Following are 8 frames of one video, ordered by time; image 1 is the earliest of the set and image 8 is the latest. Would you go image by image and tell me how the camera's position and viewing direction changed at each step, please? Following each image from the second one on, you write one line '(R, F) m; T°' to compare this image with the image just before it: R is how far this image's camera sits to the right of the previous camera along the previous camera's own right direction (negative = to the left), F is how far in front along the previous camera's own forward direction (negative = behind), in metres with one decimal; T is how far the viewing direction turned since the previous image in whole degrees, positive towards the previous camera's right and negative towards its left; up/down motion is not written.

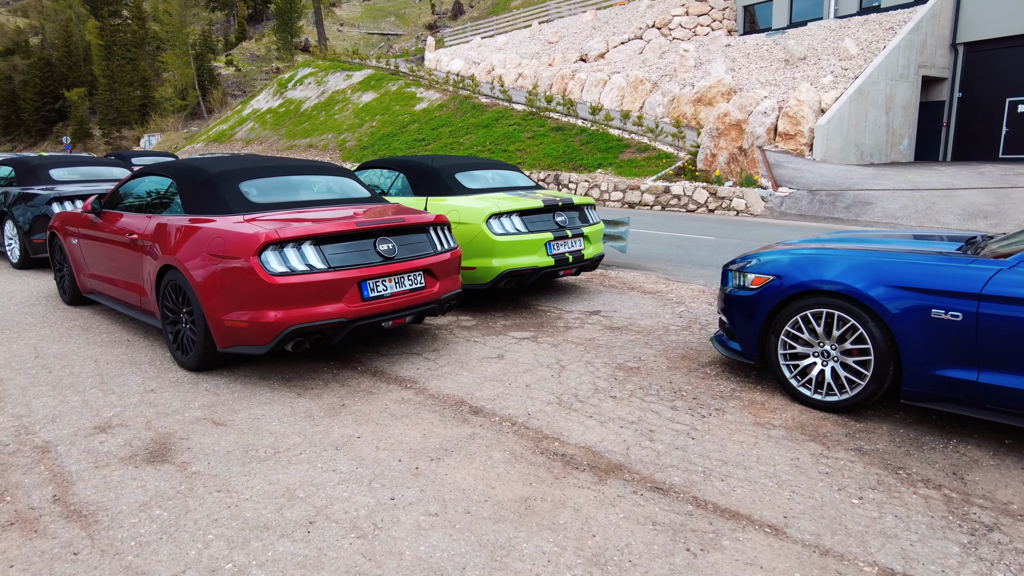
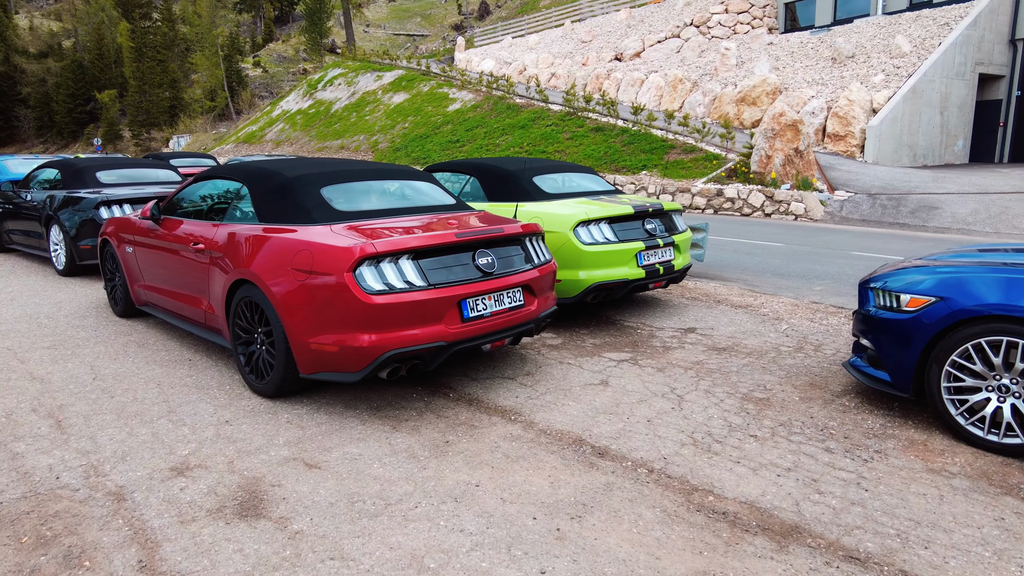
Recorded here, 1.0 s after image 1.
(-0.6, +0.5) m; -2°
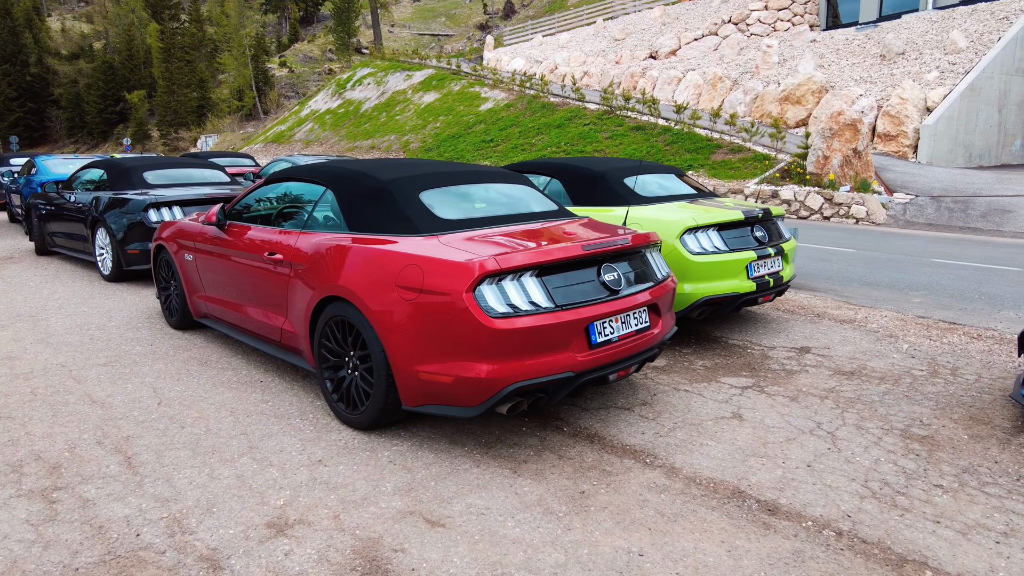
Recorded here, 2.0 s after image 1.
(-0.6, +0.5) m; -2°
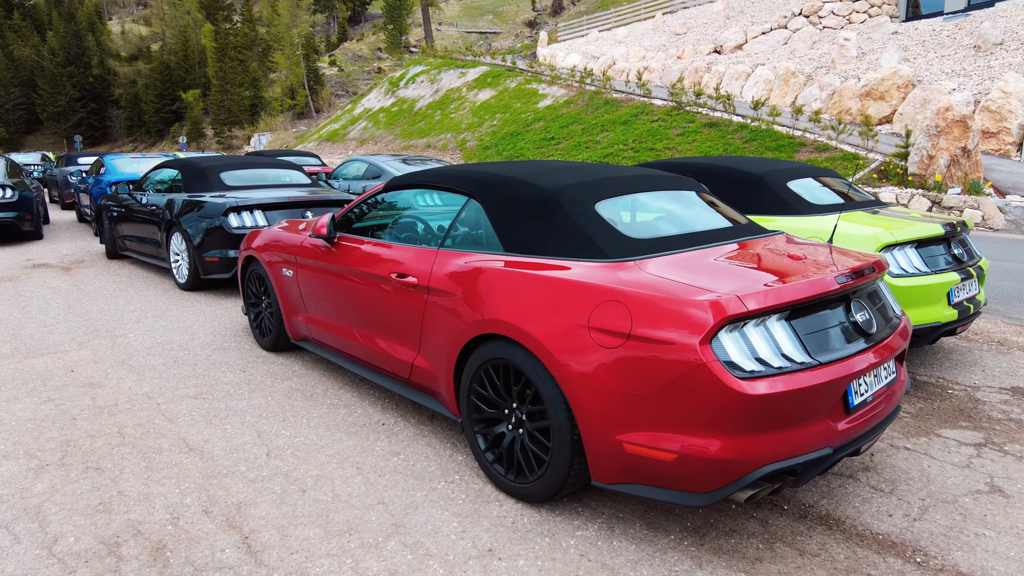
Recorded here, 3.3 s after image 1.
(-0.7, +0.8) m; -3°
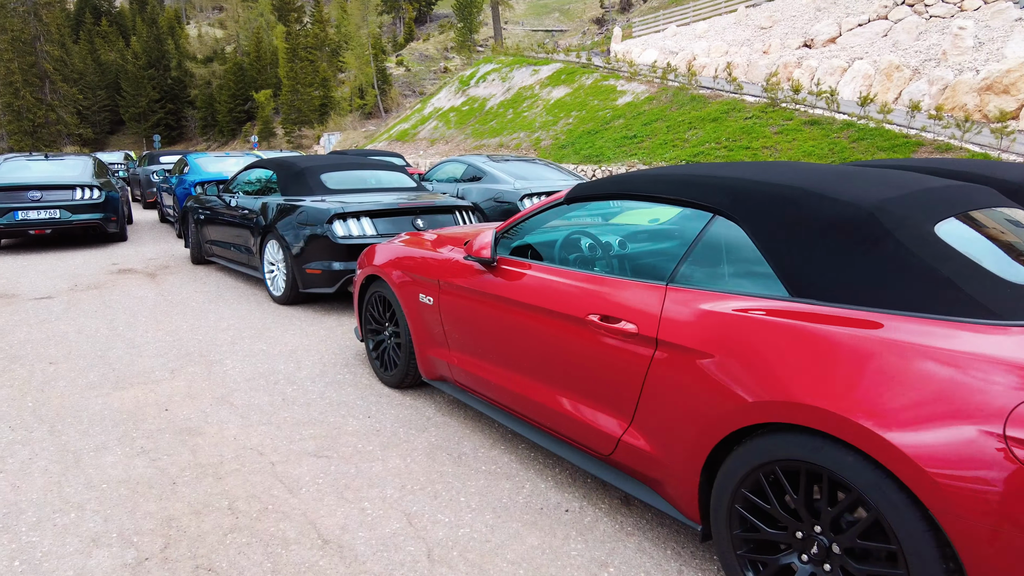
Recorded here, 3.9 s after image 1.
(-0.7, +0.9) m; -5°
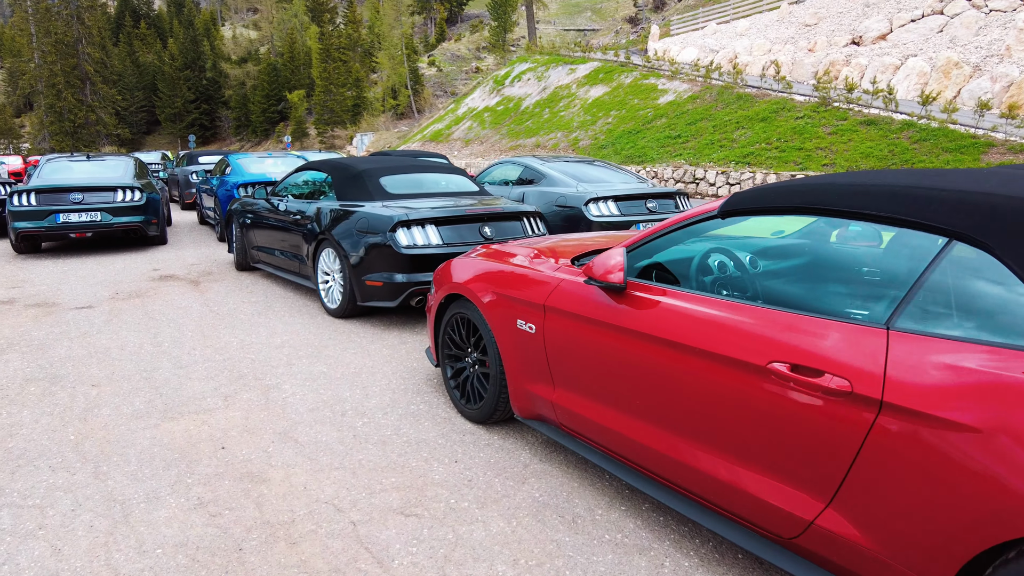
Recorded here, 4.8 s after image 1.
(-0.4, +0.5) m; -2°
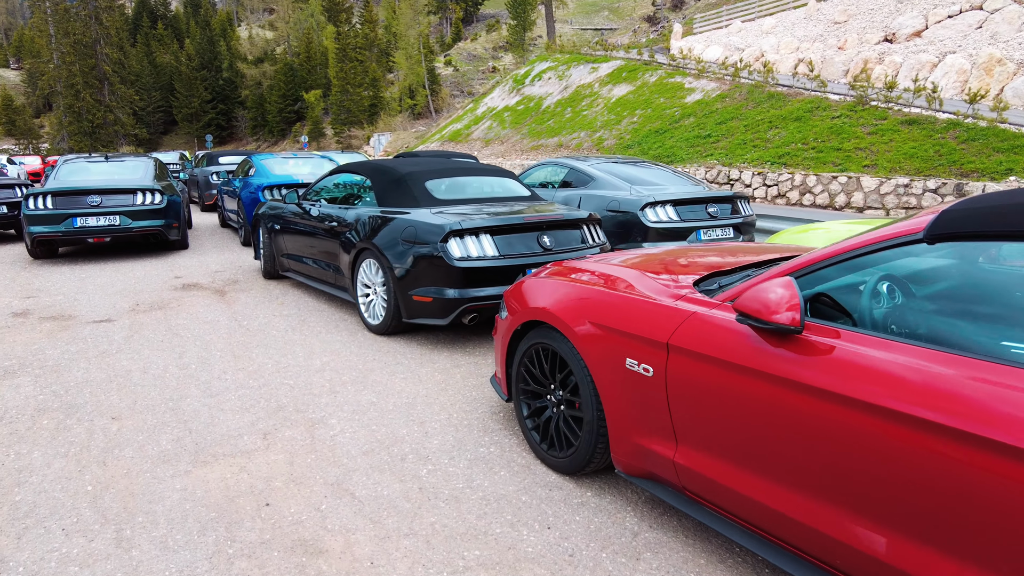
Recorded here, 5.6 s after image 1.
(-0.4, +0.6) m; -1°
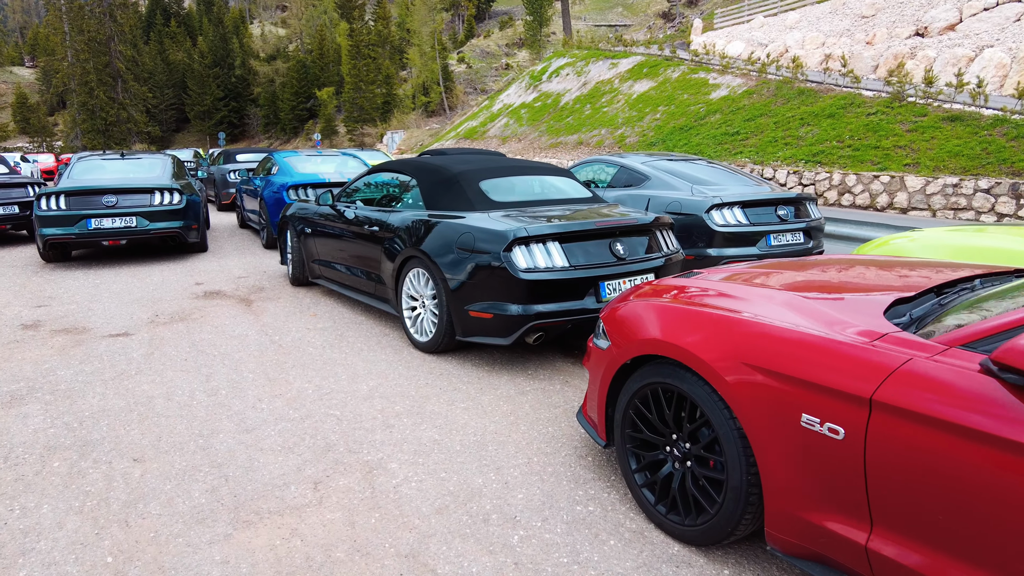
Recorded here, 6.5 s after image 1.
(-0.4, +0.6) m; -1°
